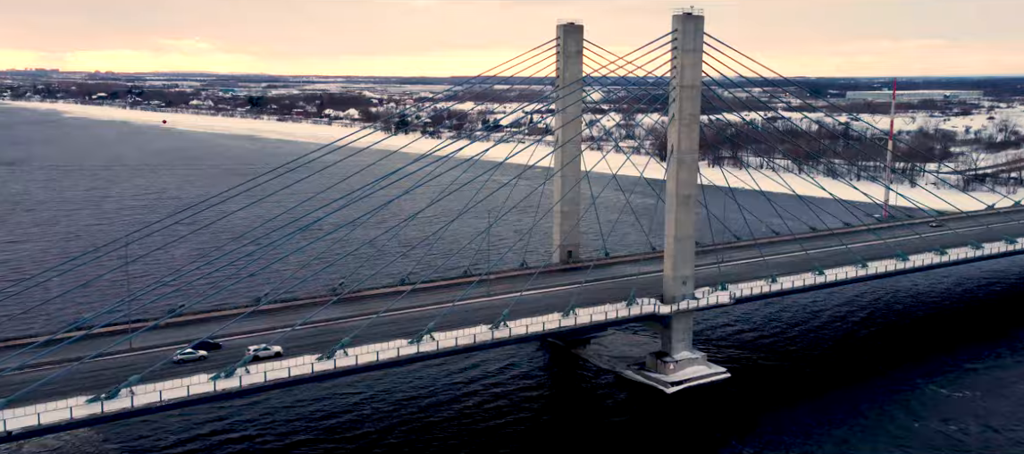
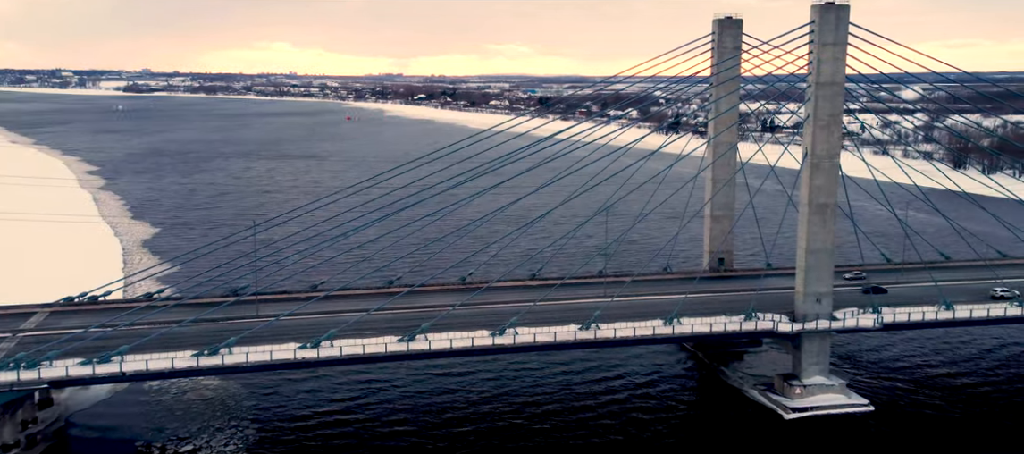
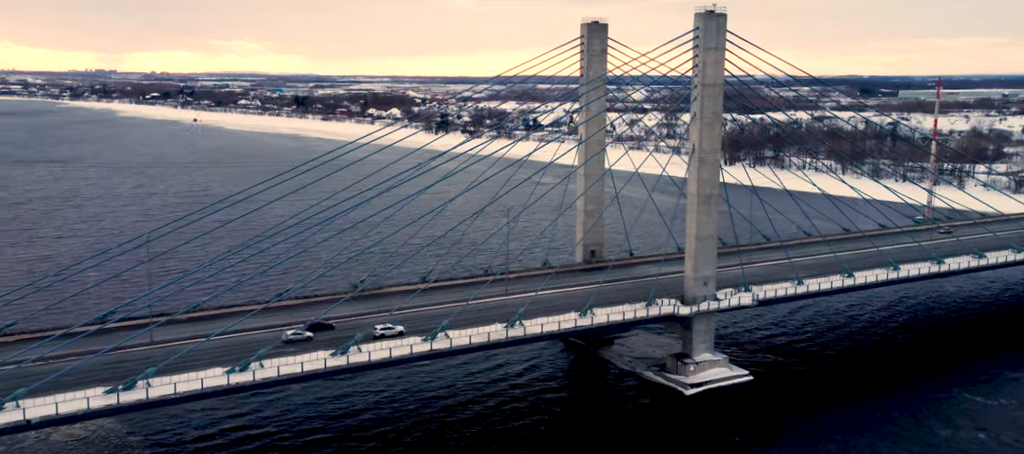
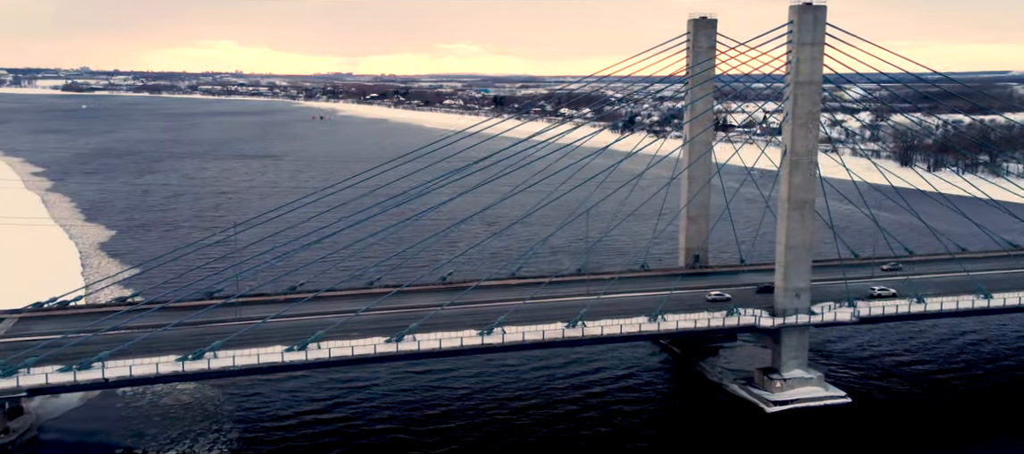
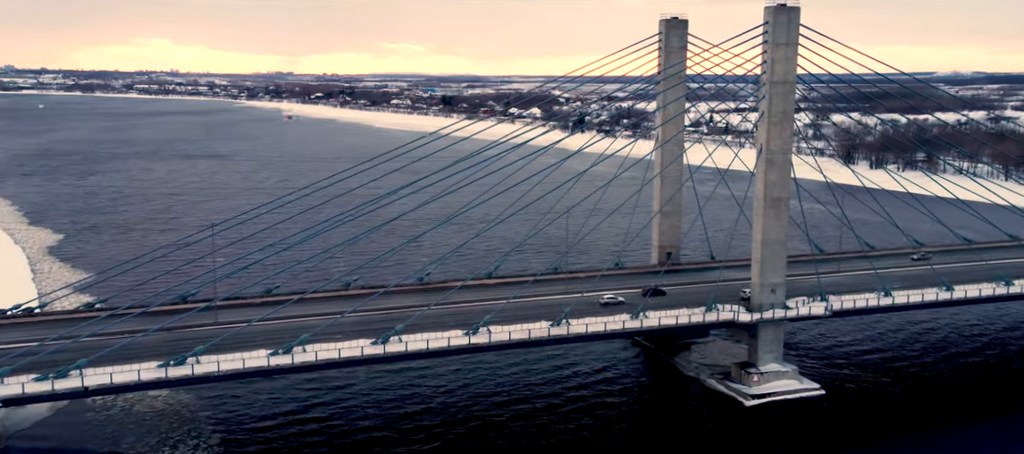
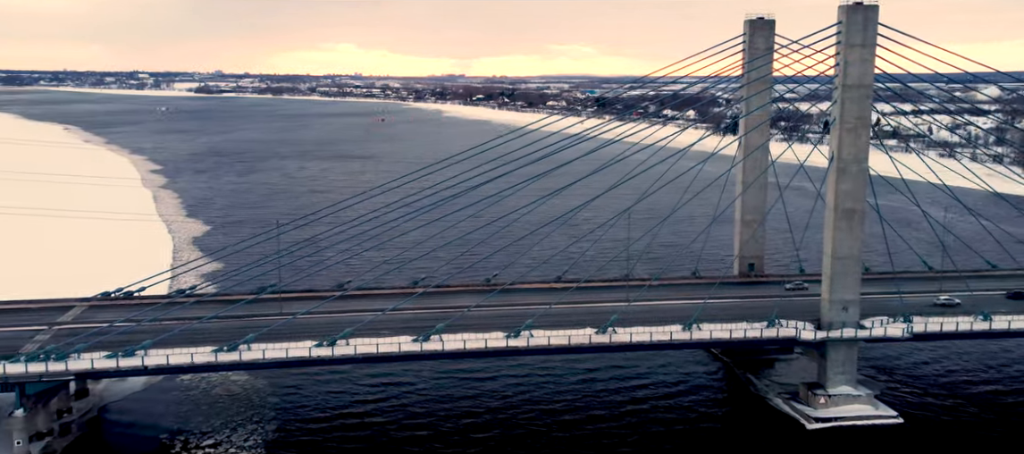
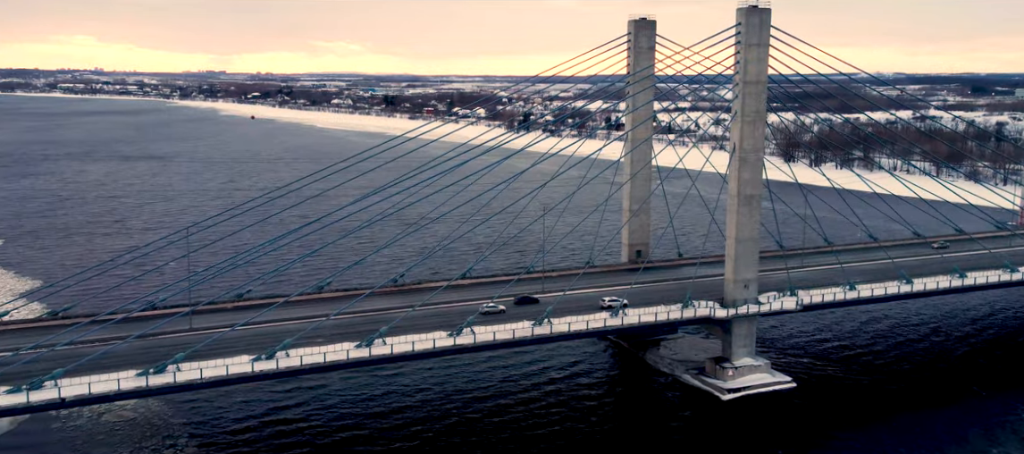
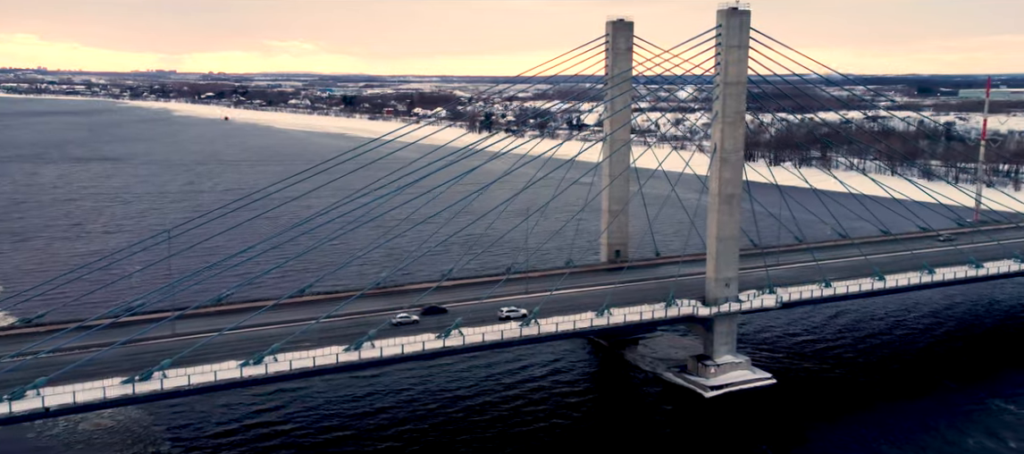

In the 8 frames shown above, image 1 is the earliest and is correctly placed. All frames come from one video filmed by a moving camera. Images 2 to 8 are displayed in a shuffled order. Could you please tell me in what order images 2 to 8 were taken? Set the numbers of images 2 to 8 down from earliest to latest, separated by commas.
3, 8, 7, 5, 4, 2, 6
